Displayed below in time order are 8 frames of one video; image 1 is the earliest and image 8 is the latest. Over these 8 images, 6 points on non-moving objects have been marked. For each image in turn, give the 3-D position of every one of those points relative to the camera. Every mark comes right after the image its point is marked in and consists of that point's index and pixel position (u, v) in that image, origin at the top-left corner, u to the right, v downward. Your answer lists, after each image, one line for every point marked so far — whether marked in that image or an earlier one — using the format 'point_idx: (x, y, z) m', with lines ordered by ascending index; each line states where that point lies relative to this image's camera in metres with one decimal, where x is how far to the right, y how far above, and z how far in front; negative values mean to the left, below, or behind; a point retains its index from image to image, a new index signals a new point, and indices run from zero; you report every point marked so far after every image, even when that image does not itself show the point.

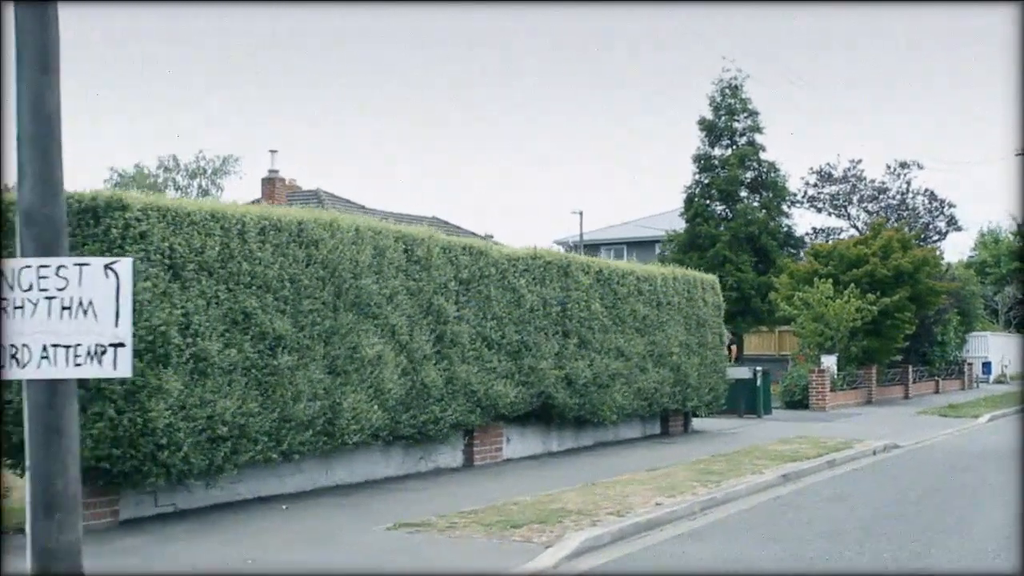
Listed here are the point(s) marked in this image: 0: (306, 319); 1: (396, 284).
0: (-1.3, -0.2, +10.4) m
1: (-0.8, 0.0, +11.8) m
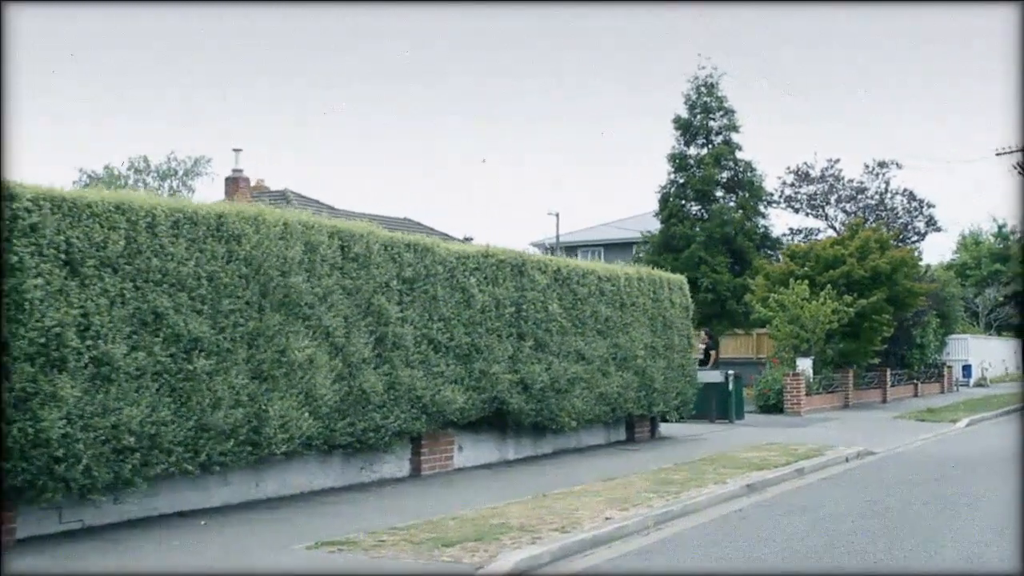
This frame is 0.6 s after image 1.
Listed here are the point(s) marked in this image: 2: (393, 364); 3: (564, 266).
0: (-1.7, -0.2, +9.6) m
1: (-1.2, 0.0, +11.0) m
2: (-0.9, -0.6, +12.1) m
3: (+0.5, +0.2, +15.6) m
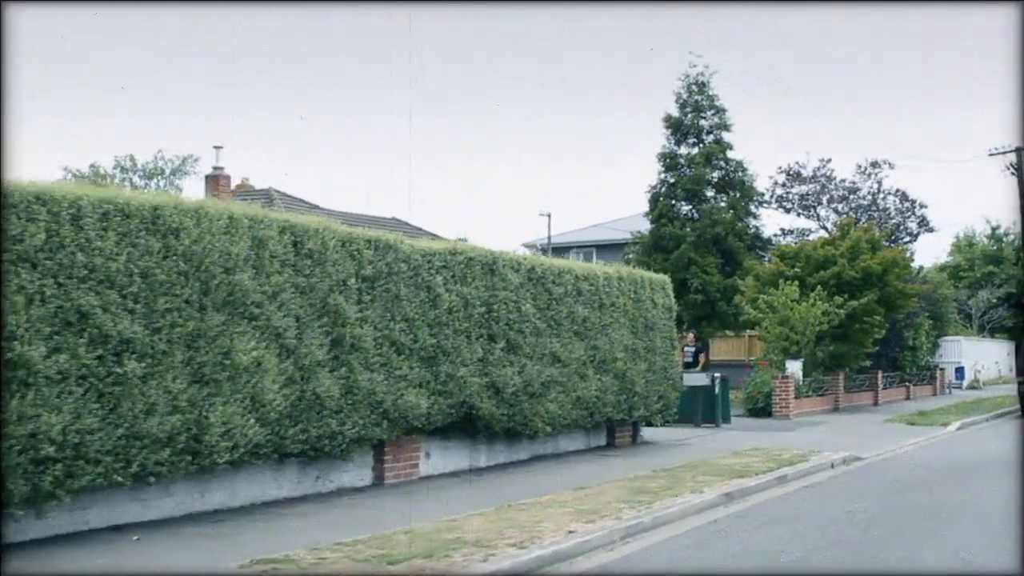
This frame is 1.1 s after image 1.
0: (-1.9, -0.2, +9.0) m
1: (-1.5, +0.1, +10.4) m
2: (-1.1, -0.6, +11.5) m
3: (+0.2, +0.2, +14.9) m
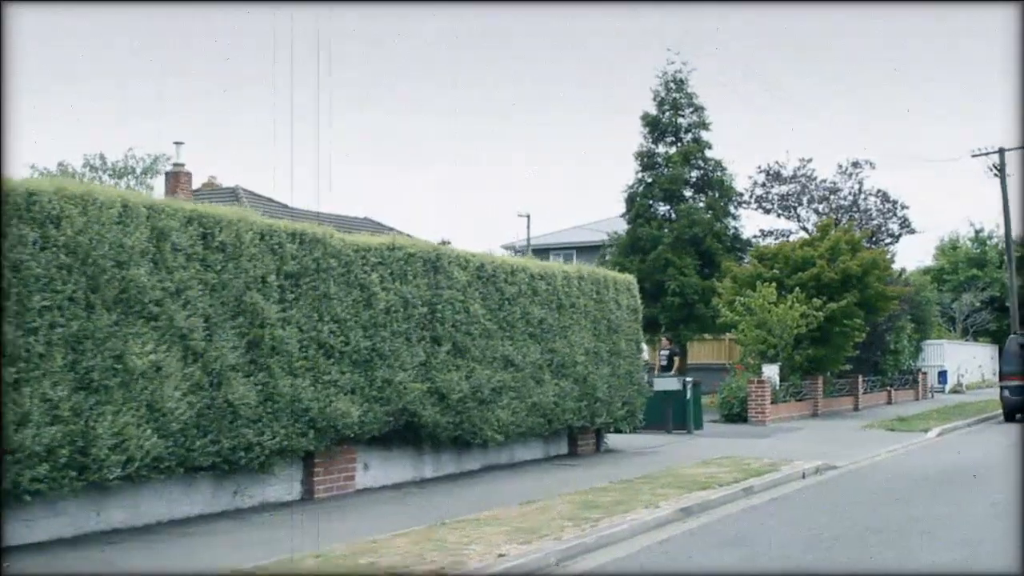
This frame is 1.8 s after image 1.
0: (-2.3, -0.2, +8.0) m
1: (-1.9, +0.1, +9.4) m
2: (-1.5, -0.5, +10.5) m
3: (-0.2, +0.2, +14.0) m
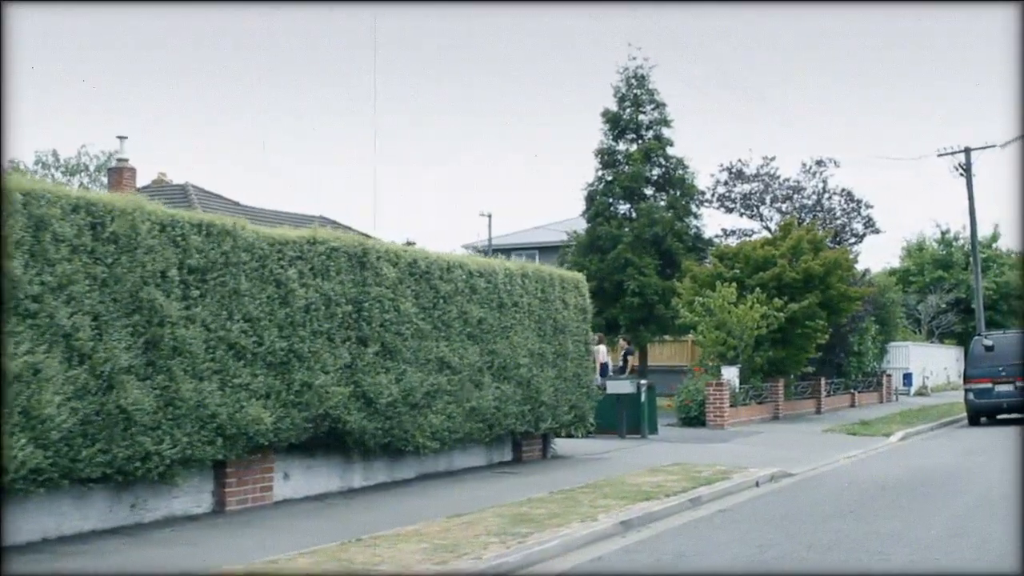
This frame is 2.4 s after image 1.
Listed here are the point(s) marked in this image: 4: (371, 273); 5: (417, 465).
0: (-2.7, -0.1, +7.1) m
1: (-2.3, +0.1, +8.6) m
2: (-2.0, -0.5, +9.7) m
3: (-0.7, +0.2, +13.1) m
4: (-1.1, +0.1, +12.2) m
5: (-0.8, -1.5, +14.1) m
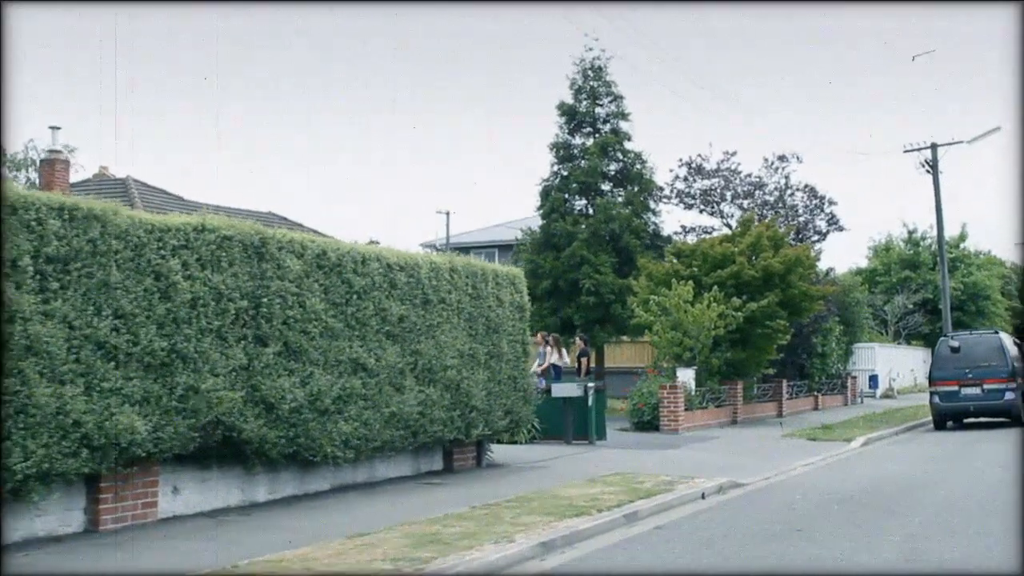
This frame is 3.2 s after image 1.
0: (-3.2, -0.1, +5.9) m
1: (-2.8, +0.1, +7.4) m
2: (-2.5, -0.5, +8.5) m
3: (-1.3, +0.3, +12.0) m
4: (-1.6, +0.2, +11.0) m
5: (-1.4, -1.5, +12.9) m
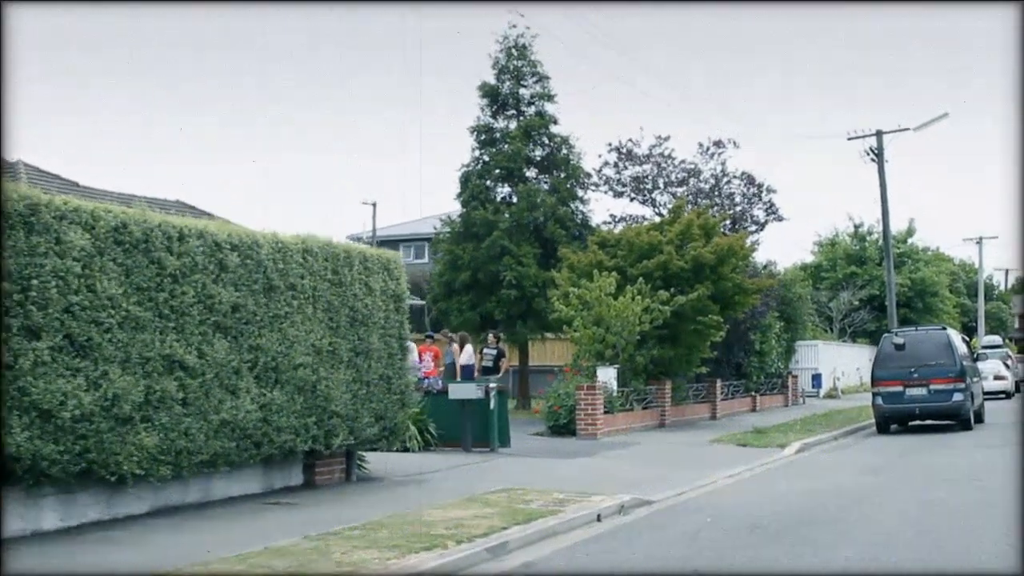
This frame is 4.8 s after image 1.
0: (-3.9, 0.0, +3.7) m
1: (-3.6, +0.3, +5.2) m
2: (-3.3, -0.4, +6.3) m
3: (-2.2, +0.4, +9.8) m
4: (-2.5, +0.3, +8.9) m
5: (-2.4, -1.4, +10.7) m
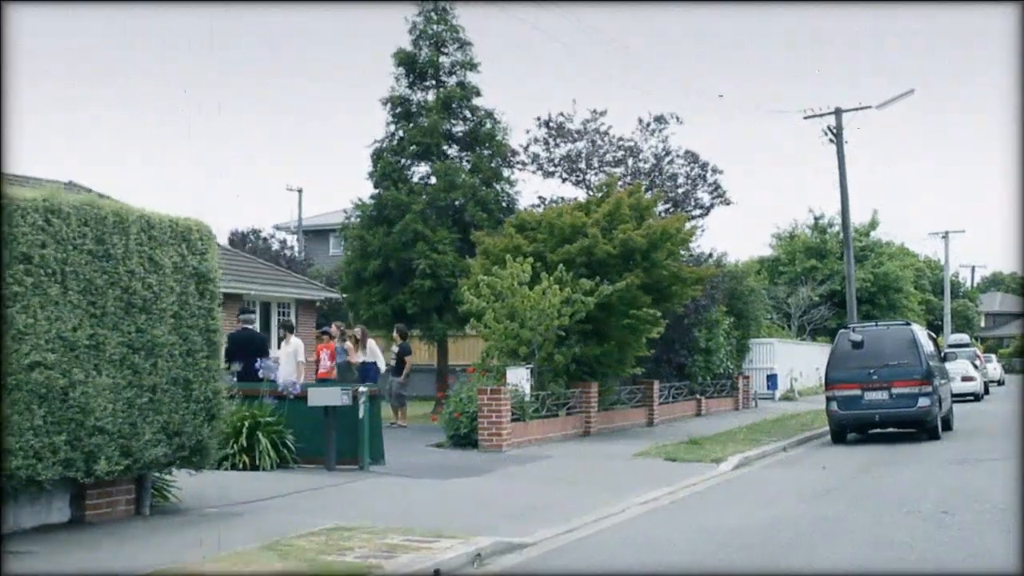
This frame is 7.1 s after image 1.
0: (-4.7, +0.2, +0.6) m
1: (-4.4, +0.4, +2.1) m
2: (-4.2, -0.2, +3.2) m
3: (-3.1, +0.5, +6.7) m
4: (-3.4, +0.4, +5.8) m
5: (-3.3, -1.2, +7.6) m
